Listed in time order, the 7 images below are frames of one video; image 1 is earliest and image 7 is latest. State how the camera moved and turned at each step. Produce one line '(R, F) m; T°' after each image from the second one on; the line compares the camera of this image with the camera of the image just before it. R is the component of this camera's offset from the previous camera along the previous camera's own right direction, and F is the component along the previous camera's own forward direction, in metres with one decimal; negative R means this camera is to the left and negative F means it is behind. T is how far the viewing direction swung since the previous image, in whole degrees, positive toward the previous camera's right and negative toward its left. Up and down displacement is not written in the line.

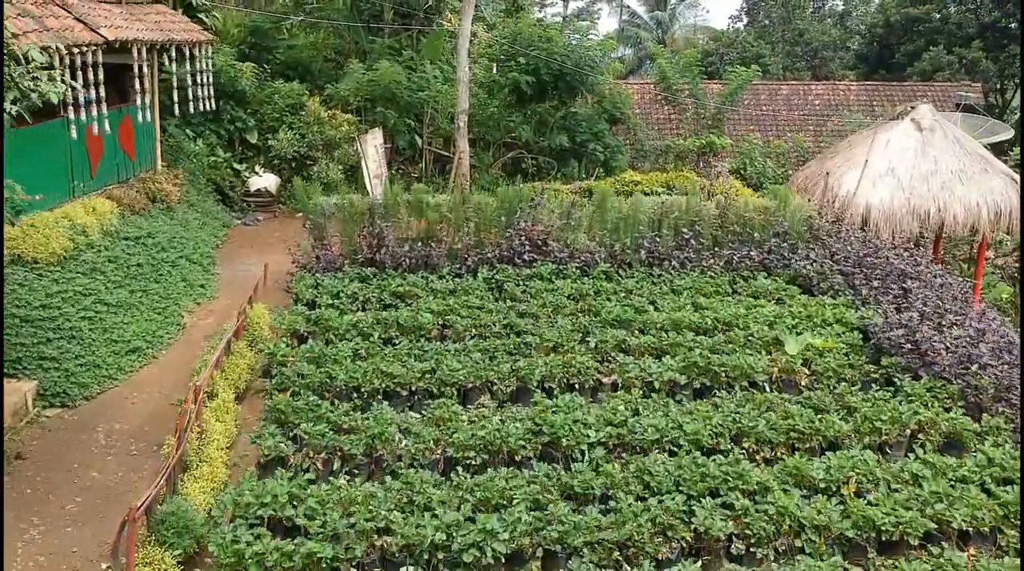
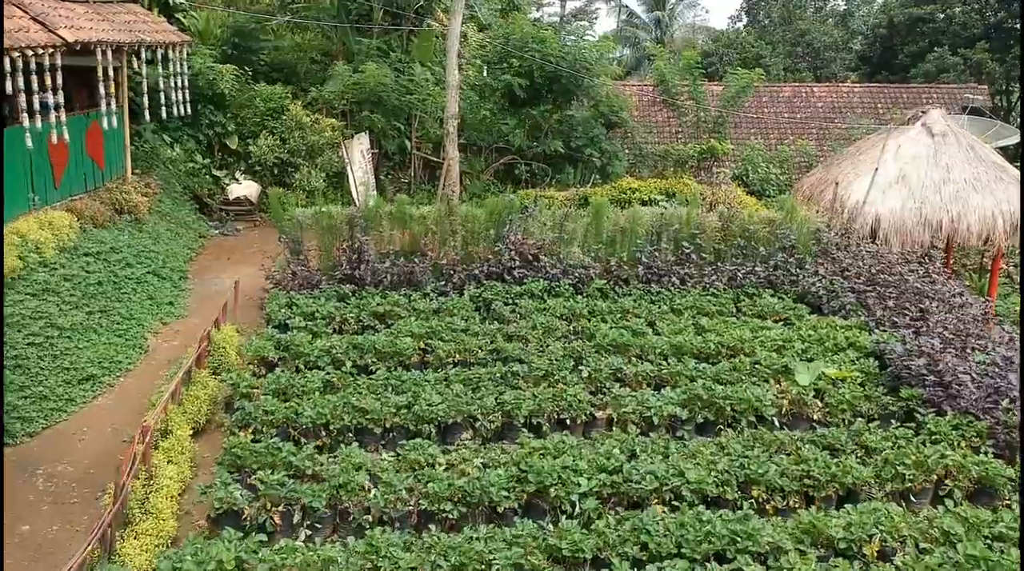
(+0.1, +0.6) m; 0°
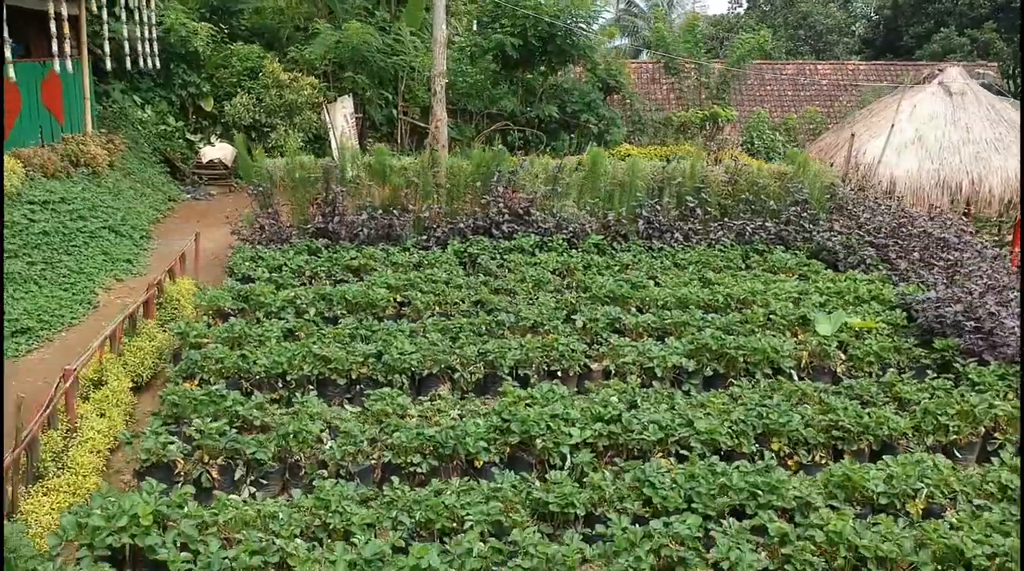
(+0.1, +0.7) m; 0°
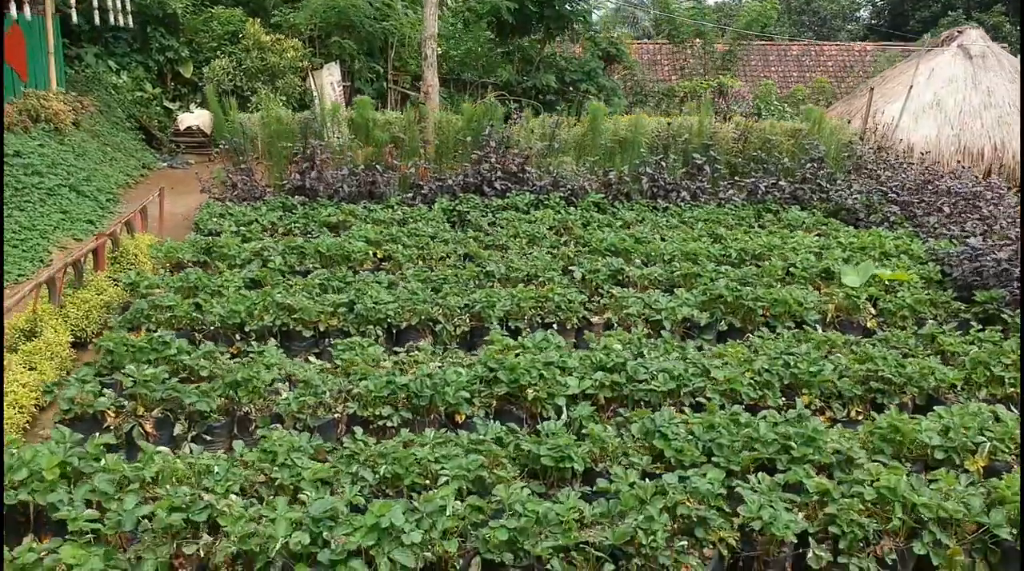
(0.0, +0.6) m; 0°
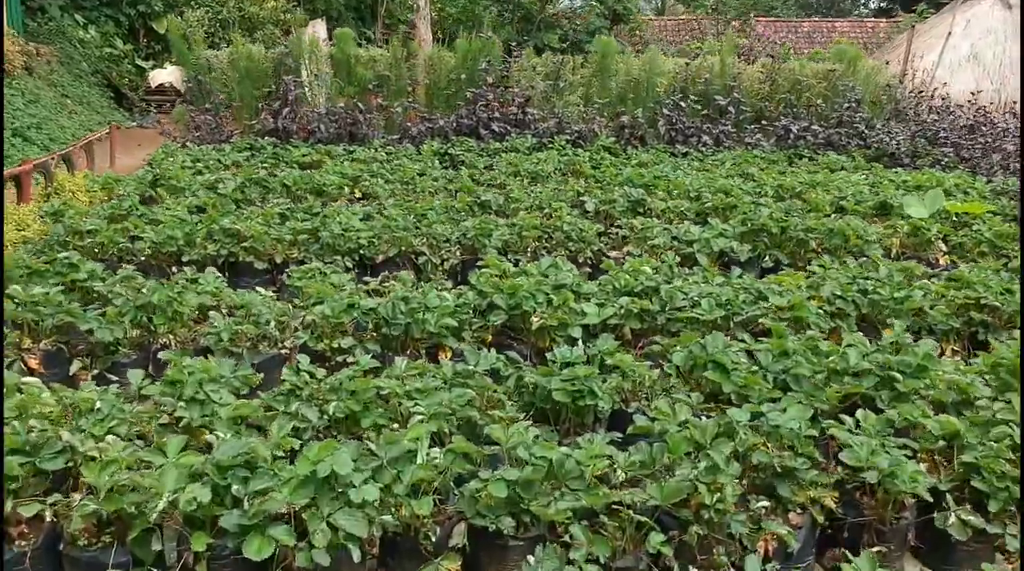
(0.0, +0.8) m; 0°
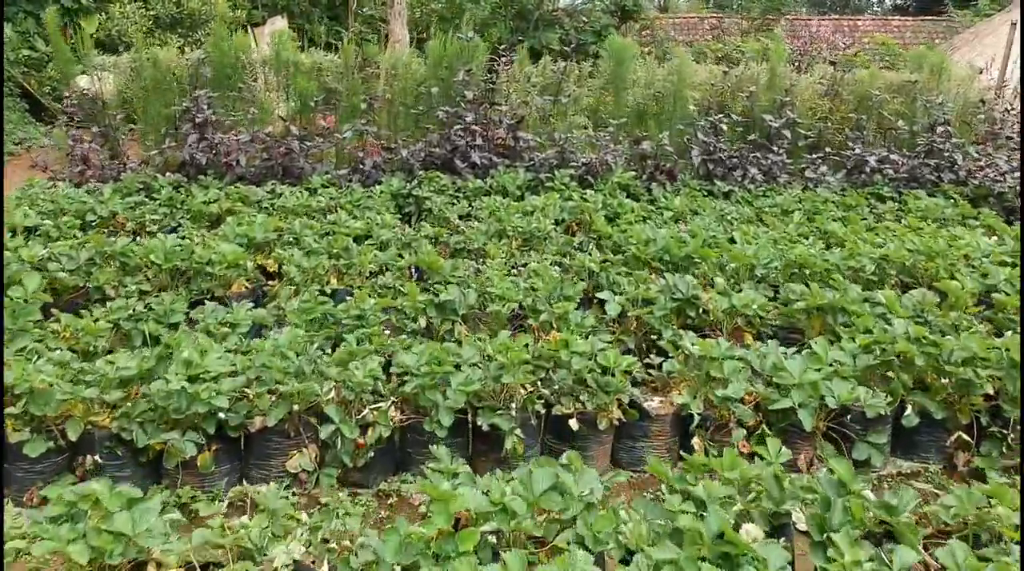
(0.0, +1.6) m; 0°
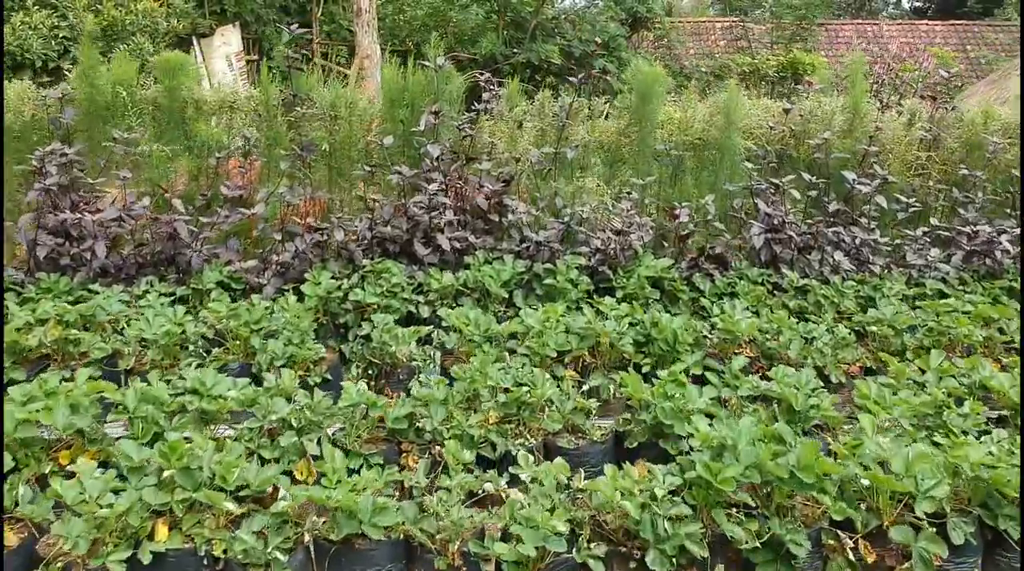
(0.0, +1.5) m; 0°
